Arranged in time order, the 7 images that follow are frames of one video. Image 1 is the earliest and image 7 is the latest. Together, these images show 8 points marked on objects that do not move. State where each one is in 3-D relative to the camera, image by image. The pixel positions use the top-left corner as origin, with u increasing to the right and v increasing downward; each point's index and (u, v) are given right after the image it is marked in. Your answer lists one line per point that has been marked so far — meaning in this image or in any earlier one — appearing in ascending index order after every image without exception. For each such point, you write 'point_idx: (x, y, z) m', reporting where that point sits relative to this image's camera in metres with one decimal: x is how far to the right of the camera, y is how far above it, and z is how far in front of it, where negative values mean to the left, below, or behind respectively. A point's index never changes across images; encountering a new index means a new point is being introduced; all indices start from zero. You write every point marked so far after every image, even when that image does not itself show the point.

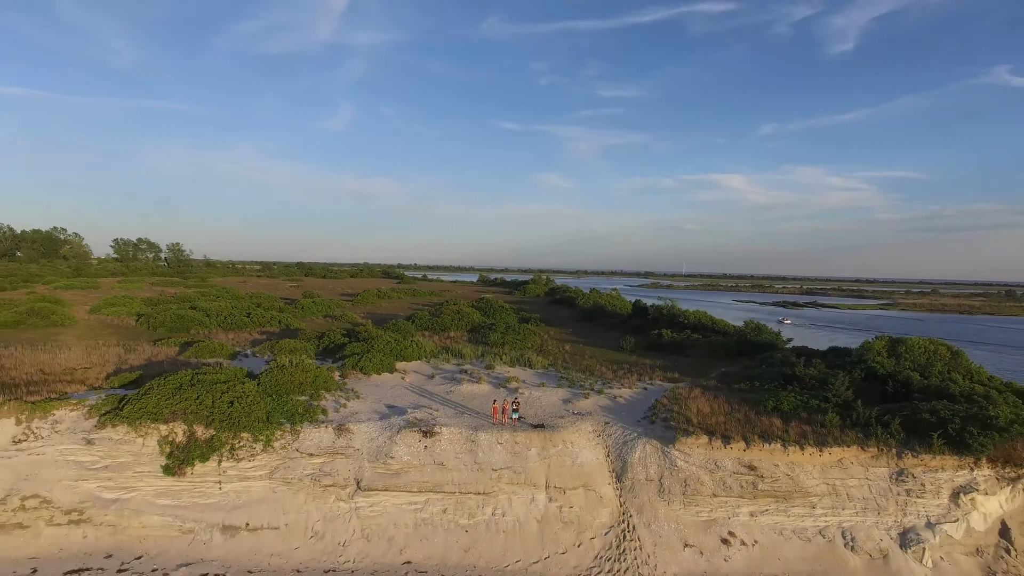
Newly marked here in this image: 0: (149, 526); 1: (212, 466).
0: (-3.3, -2.1, +6.2) m
1: (-2.9, -1.7, +6.6) m
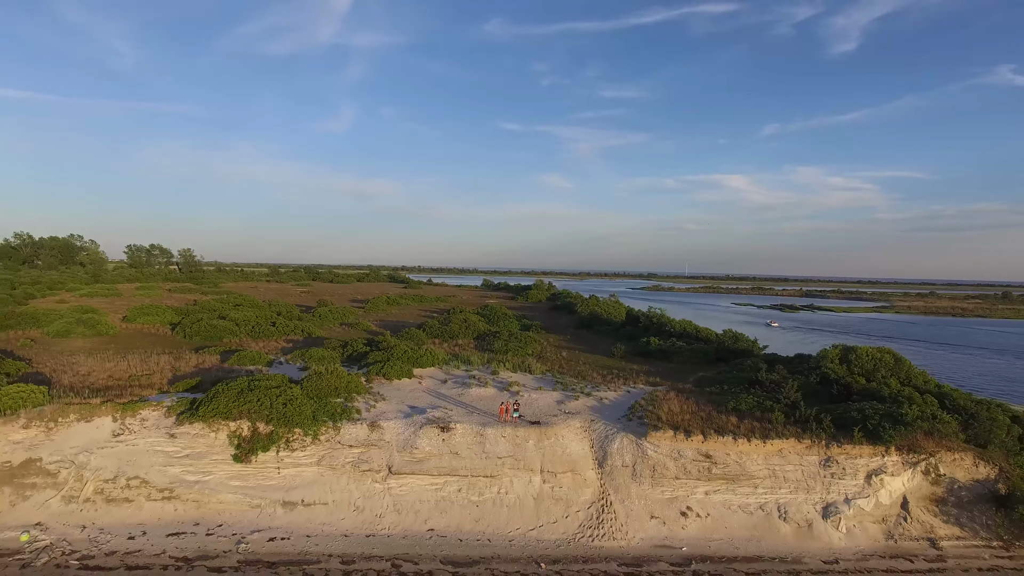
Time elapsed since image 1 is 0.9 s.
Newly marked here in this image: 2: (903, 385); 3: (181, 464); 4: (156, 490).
0: (-3.3, -2.4, +7.8) m
1: (-2.9, -2.0, +8.2) m
2: (+5.9, -1.4, +10.2) m
3: (-4.0, -2.1, +8.1) m
4: (-4.1, -2.3, +7.8) m
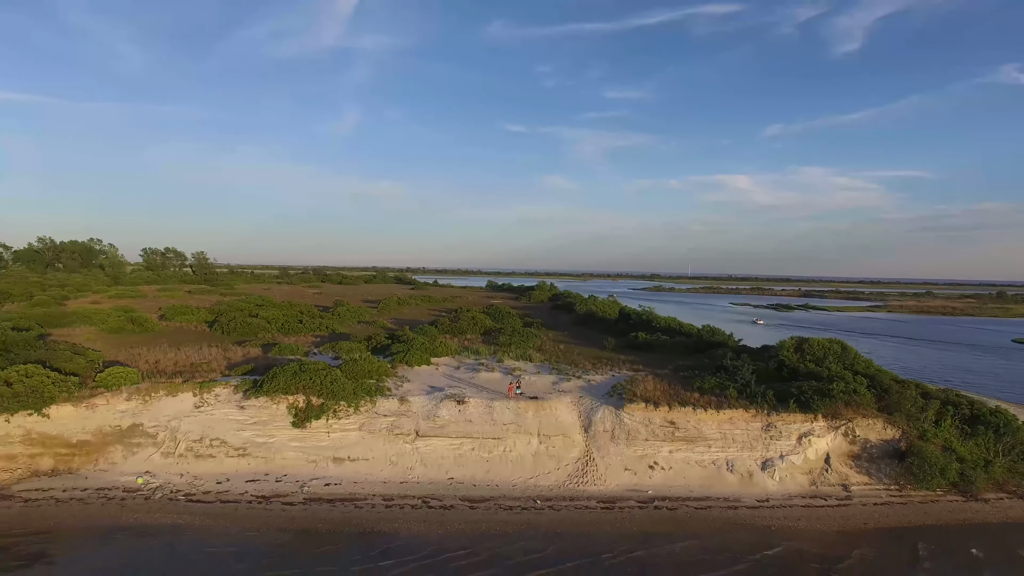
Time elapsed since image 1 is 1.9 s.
0: (-3.3, -2.4, +9.8) m
1: (-2.9, -2.0, +10.3) m
2: (+6.0, -1.4, +12.2) m
3: (-3.9, -2.1, +10.1) m
4: (-4.1, -2.3, +9.8) m
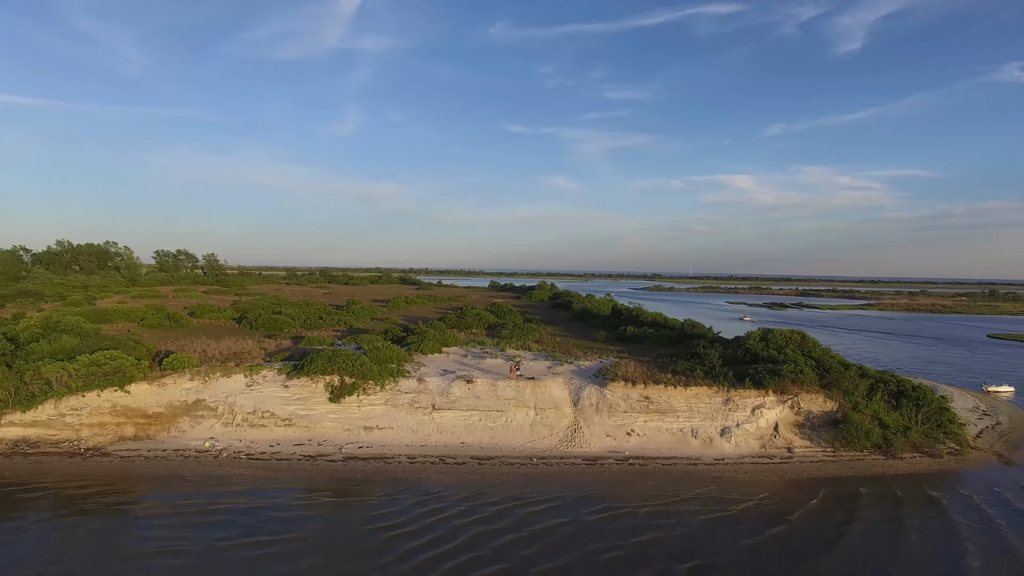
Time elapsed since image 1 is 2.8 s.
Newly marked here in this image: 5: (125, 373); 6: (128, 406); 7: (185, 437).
0: (-3.3, -2.4, +11.8) m
1: (-2.9, -2.0, +12.3) m
2: (+6.0, -1.3, +14.1) m
3: (-3.9, -2.1, +12.1) m
4: (-4.1, -2.3, +11.8) m
5: (-6.9, -1.5, +12.0) m
6: (-6.7, -2.0, +11.7) m
7: (-5.5, -2.5, +11.3) m
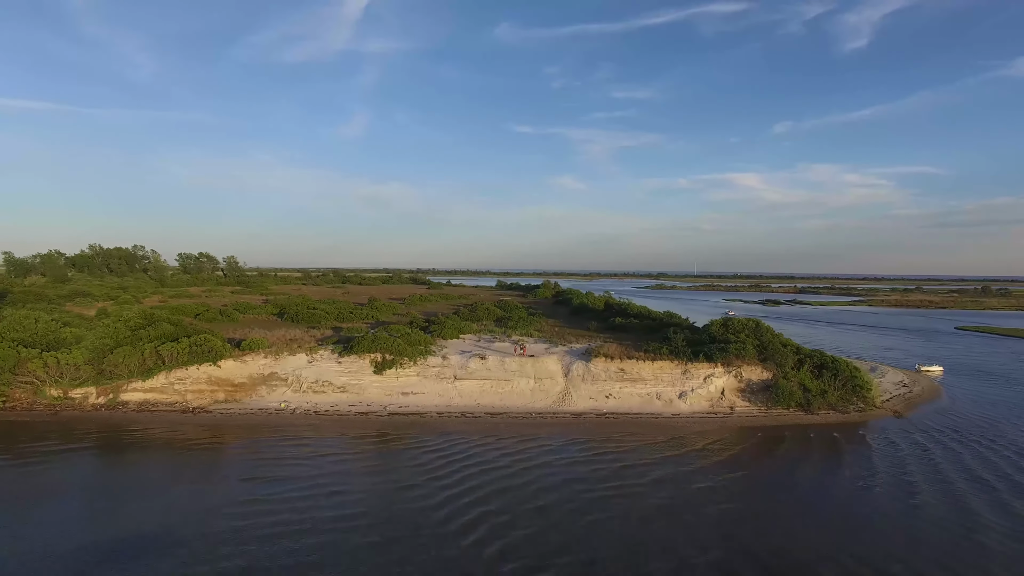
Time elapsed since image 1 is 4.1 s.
0: (-3.2, -2.3, +15.2) m
1: (-2.8, -1.9, +15.6) m
2: (+6.1, -1.2, +17.4) m
3: (-3.8, -2.0, +15.5) m
4: (-4.0, -2.2, +15.2) m
5: (-6.8, -1.5, +15.4) m
6: (-6.6, -2.0, +15.1) m
7: (-5.4, -2.4, +14.7) m
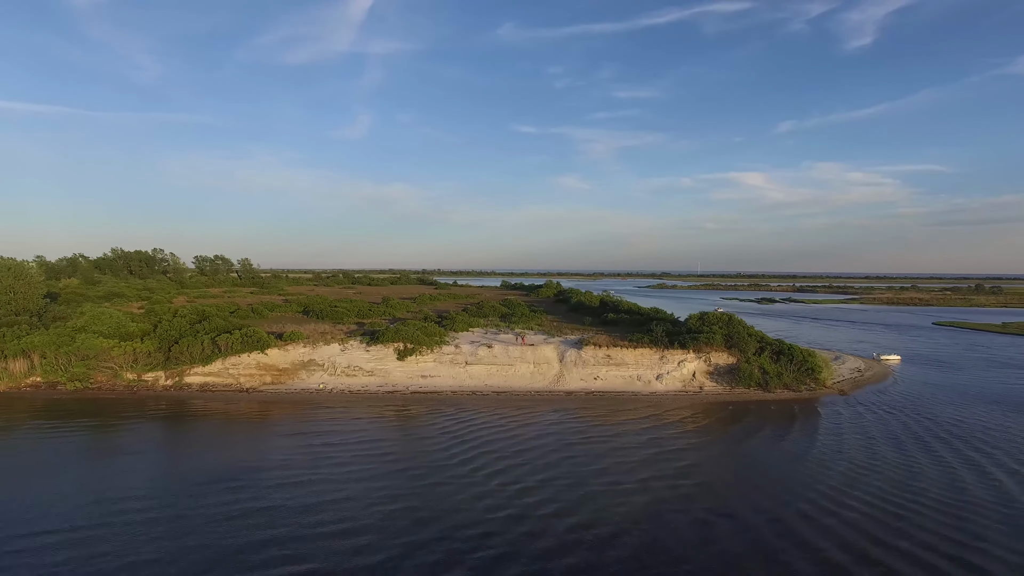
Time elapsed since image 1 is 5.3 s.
0: (-3.1, -2.3, +17.9) m
1: (-2.7, -1.9, +18.3) m
2: (+6.2, -1.1, +20.0) m
3: (-3.8, -2.0, +18.2) m
4: (-3.9, -2.2, +17.9) m
5: (-6.7, -1.4, +18.1) m
6: (-6.5, -2.0, +17.8) m
7: (-5.4, -2.4, +17.4) m
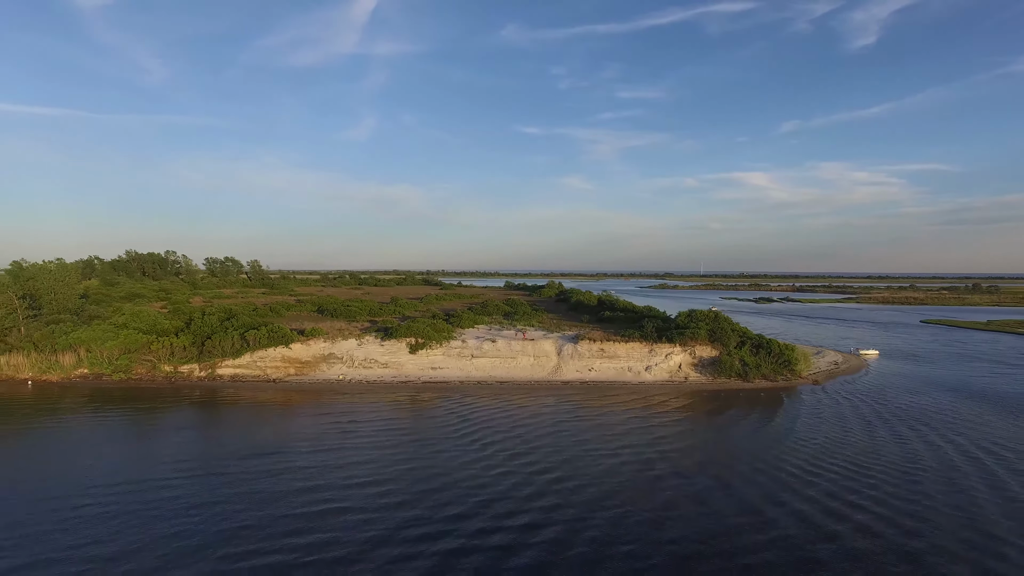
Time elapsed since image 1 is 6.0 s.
0: (-3.0, -2.3, +19.6) m
1: (-2.6, -1.9, +20.0) m
2: (+6.3, -1.1, +21.7) m
3: (-3.7, -2.0, +19.9) m
4: (-3.9, -2.2, +19.6) m
5: (-6.7, -1.5, +19.8) m
6: (-6.5, -2.0, +19.6) m
7: (-5.3, -2.4, +19.2) m
